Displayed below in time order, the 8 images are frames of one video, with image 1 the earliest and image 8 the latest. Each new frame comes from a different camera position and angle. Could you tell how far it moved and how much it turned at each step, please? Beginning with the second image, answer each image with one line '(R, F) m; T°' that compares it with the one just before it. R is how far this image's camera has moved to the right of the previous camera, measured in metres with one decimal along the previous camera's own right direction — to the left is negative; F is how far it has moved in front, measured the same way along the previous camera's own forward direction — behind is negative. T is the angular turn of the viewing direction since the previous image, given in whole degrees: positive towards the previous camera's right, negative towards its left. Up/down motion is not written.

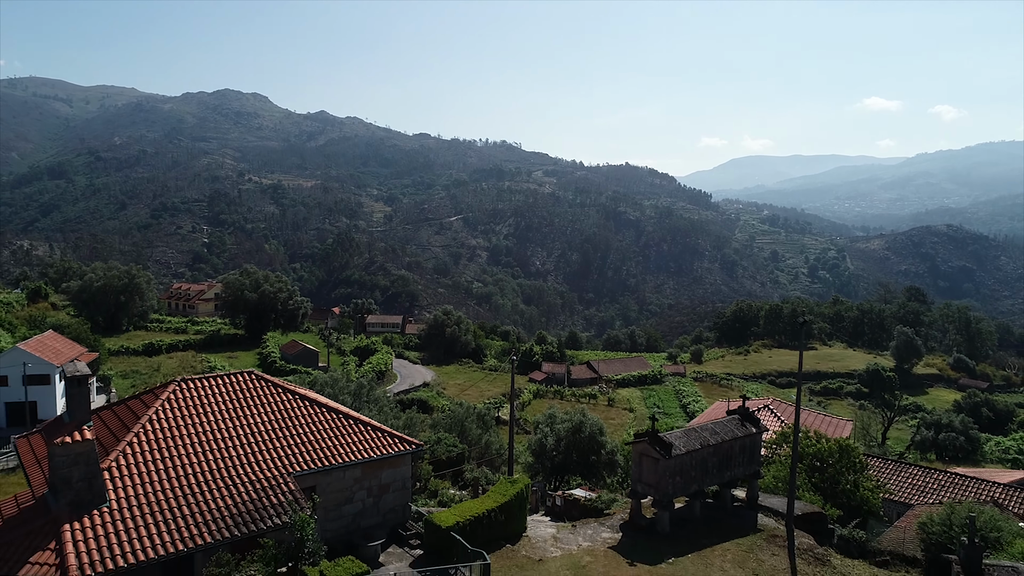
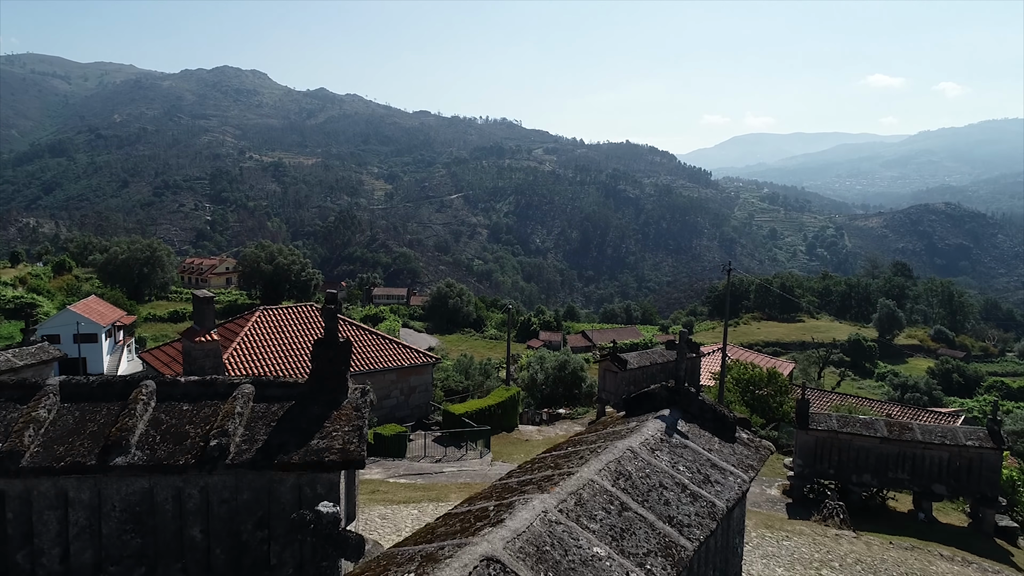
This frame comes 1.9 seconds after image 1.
(+0.2, -5.7) m; 0°
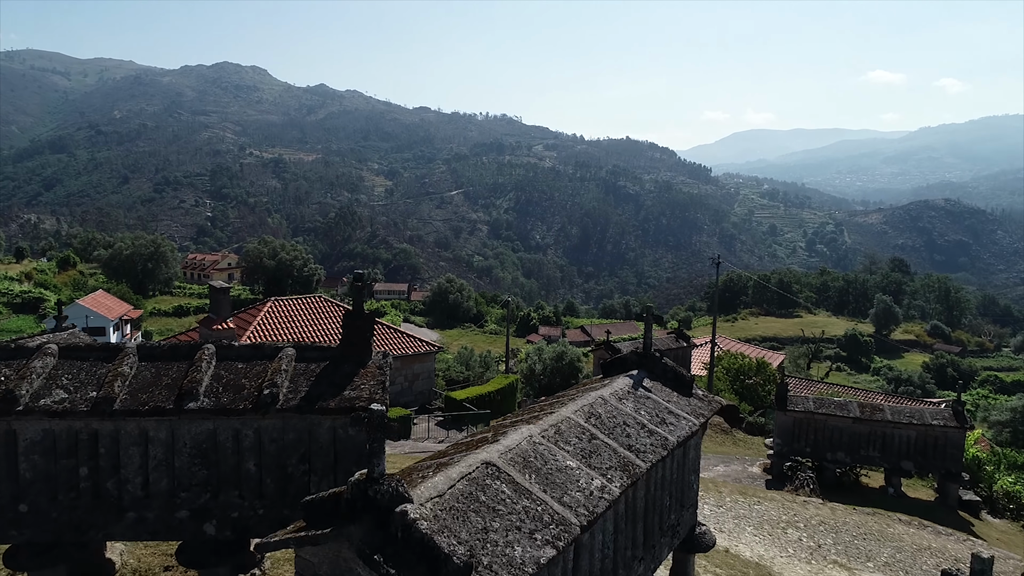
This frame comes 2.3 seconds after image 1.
(0.0, -1.1) m; 0°
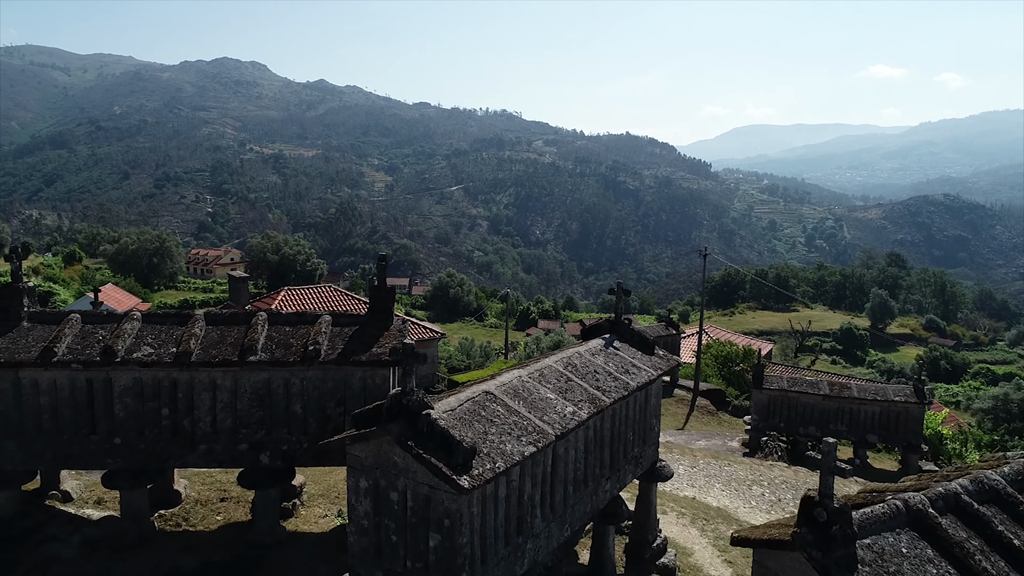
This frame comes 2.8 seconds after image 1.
(+0.1, -1.5) m; 0°
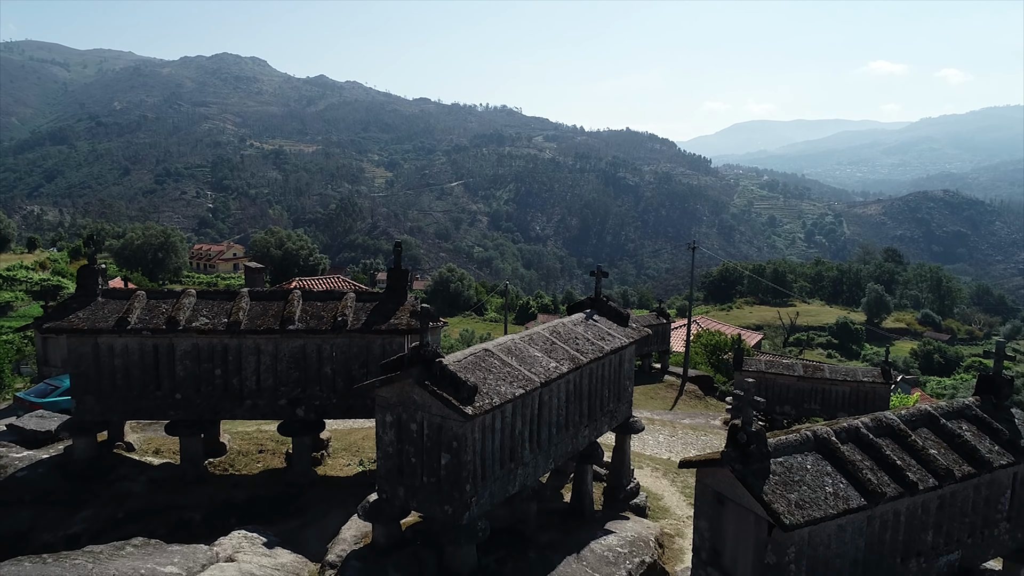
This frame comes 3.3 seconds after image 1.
(+0.1, -1.5) m; 0°
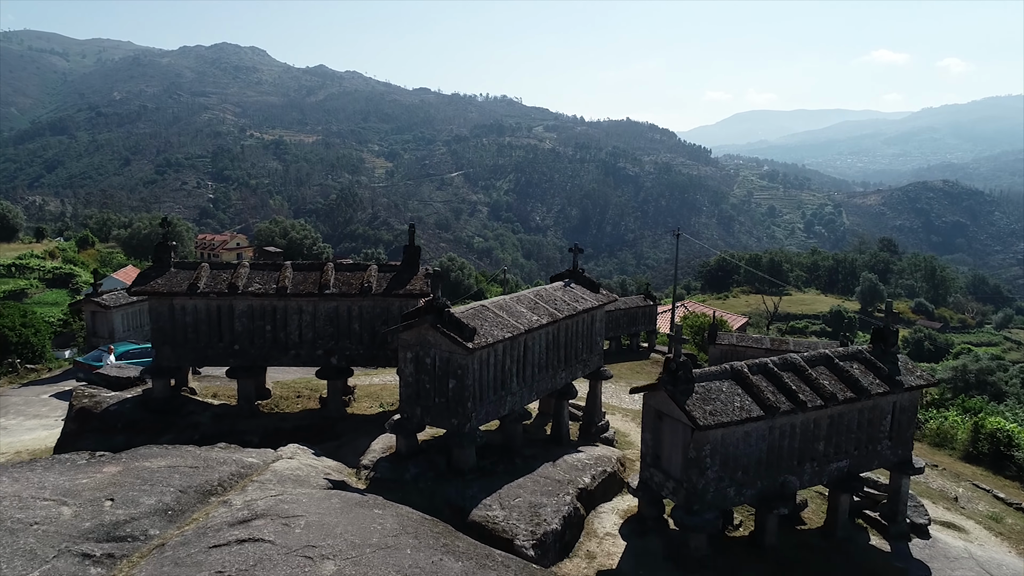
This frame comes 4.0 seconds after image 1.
(+0.1, -2.2) m; 0°
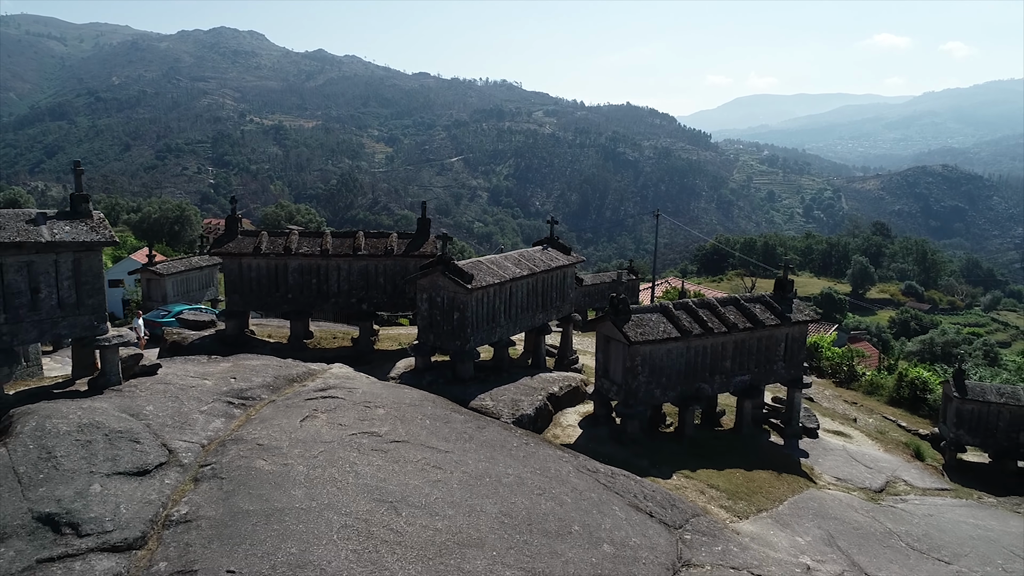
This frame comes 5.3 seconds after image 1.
(+0.2, -3.3) m; 0°
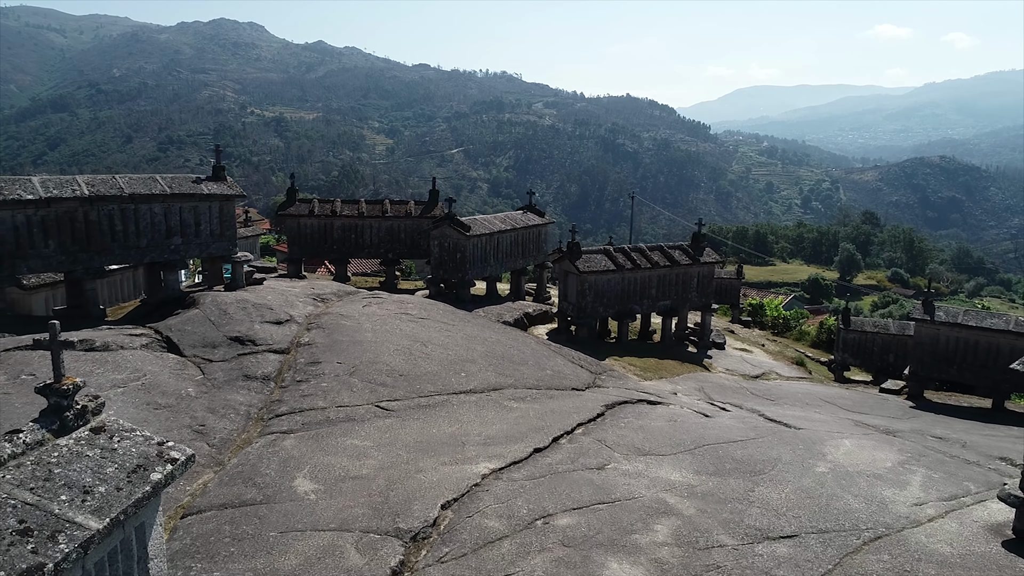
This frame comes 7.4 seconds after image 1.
(+0.3, -5.0) m; 0°
